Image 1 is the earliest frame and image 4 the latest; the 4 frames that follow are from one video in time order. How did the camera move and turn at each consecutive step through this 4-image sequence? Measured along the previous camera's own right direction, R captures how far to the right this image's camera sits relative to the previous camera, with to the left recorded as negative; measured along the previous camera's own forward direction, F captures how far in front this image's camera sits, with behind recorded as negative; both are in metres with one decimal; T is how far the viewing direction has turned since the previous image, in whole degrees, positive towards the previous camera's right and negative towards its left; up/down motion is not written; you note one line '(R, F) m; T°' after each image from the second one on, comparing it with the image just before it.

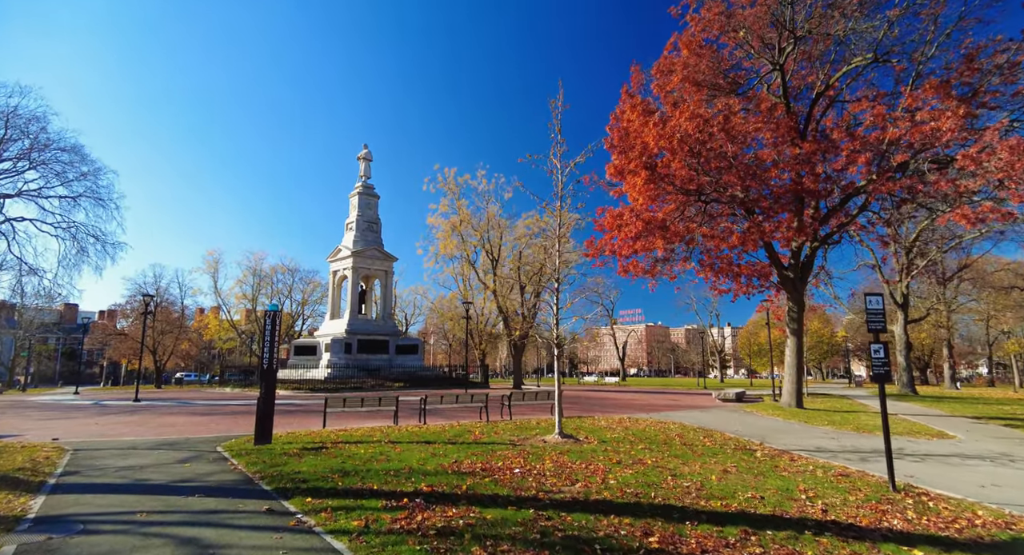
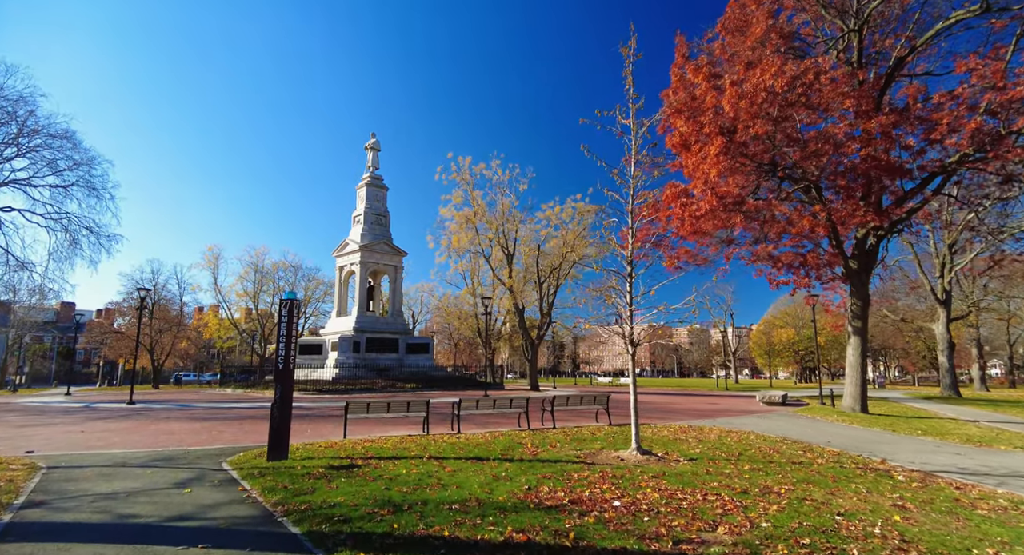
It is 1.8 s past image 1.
(-1.4, +2.1) m; 0°
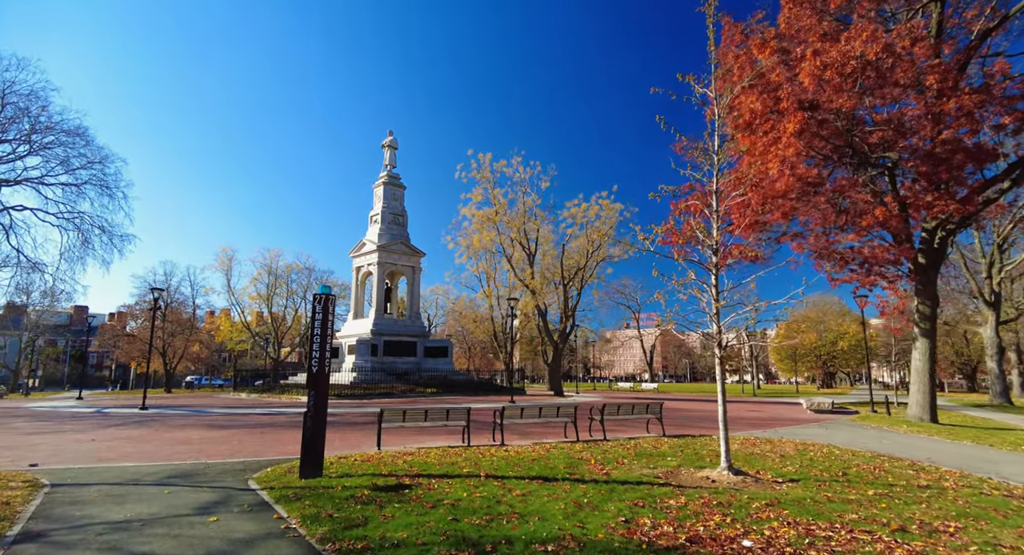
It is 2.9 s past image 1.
(-1.1, +1.3) m; -1°
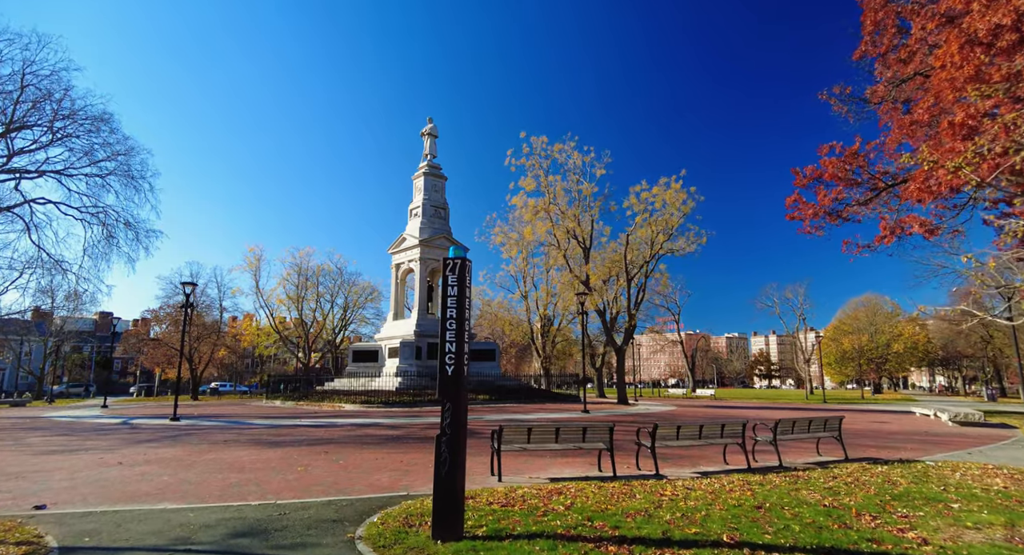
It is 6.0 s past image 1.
(-2.7, +3.3) m; -2°
